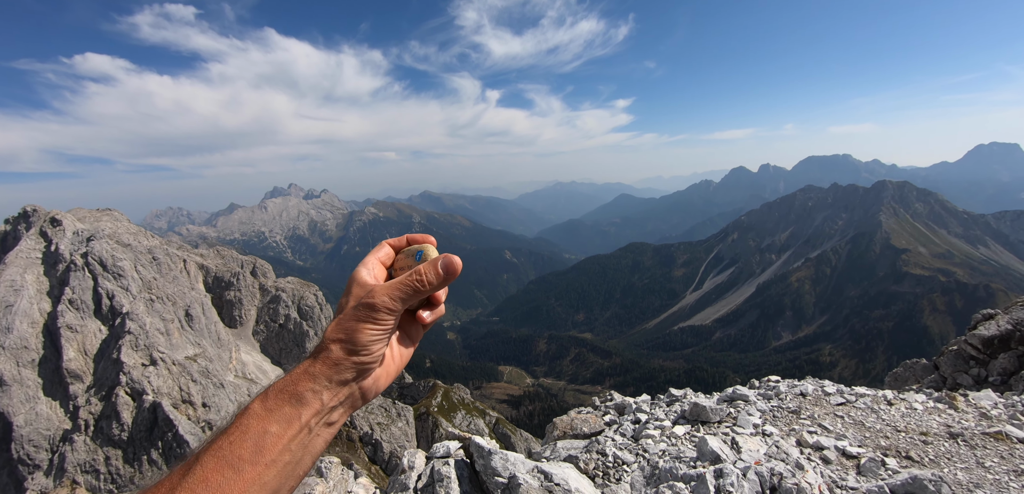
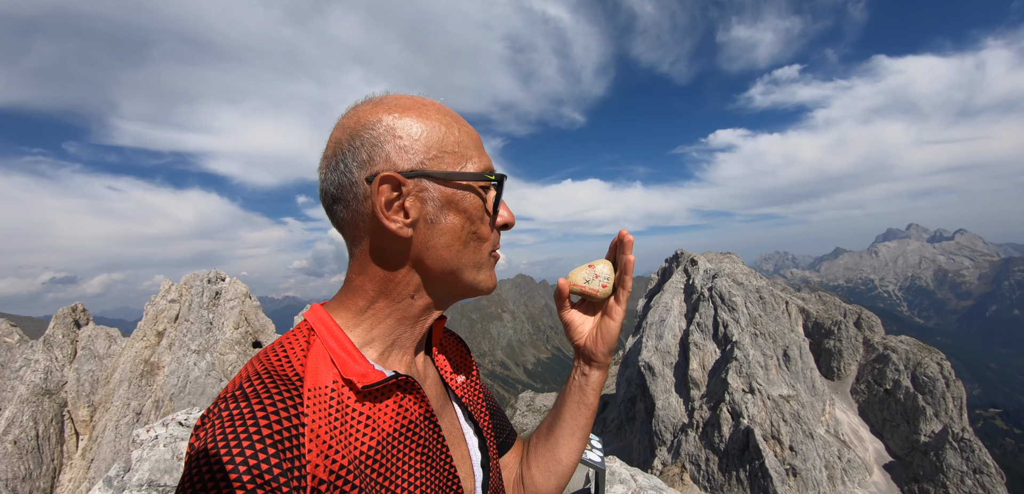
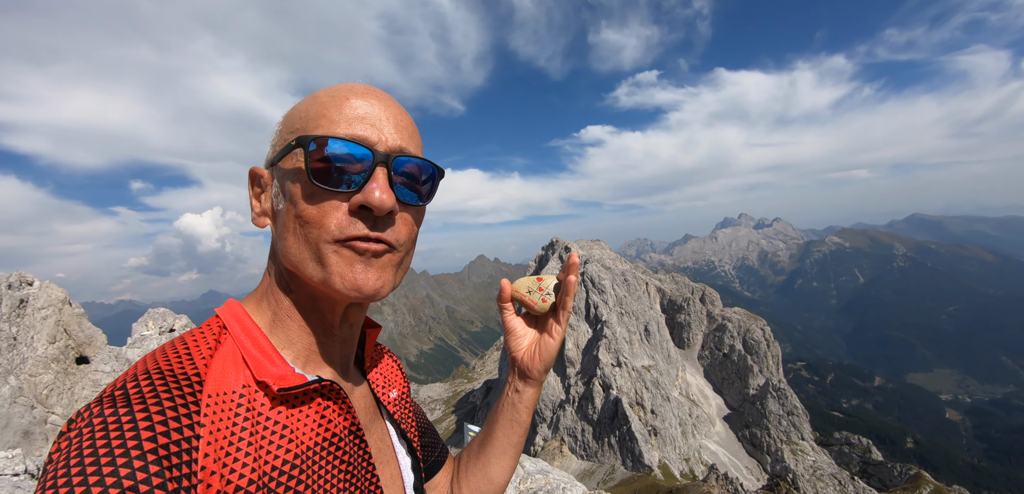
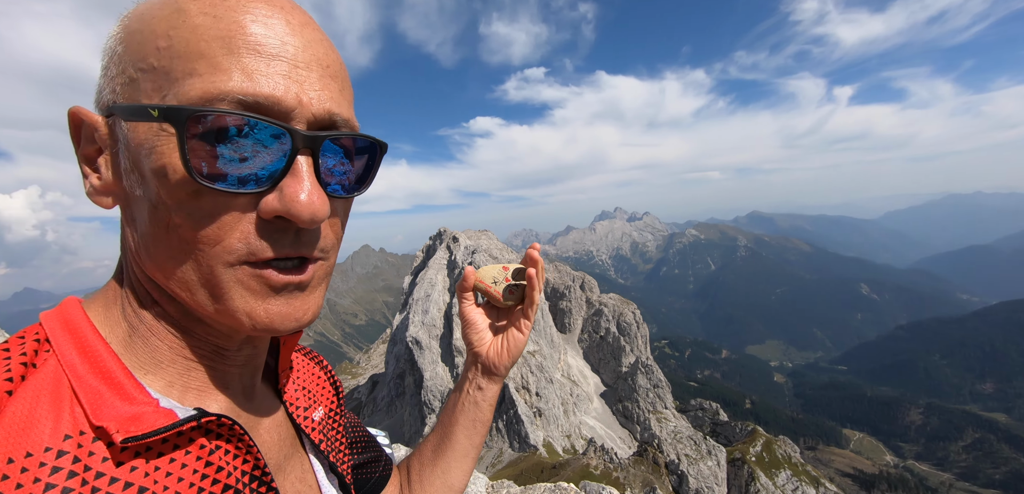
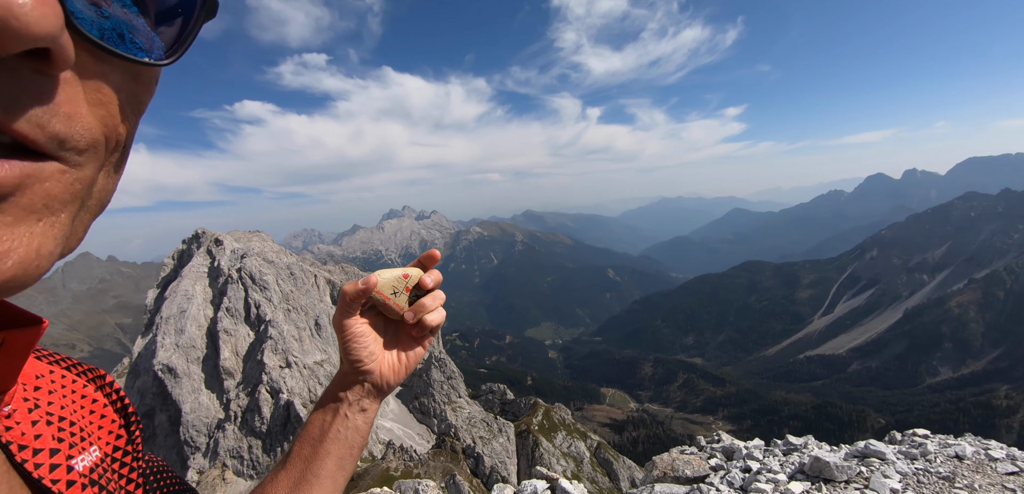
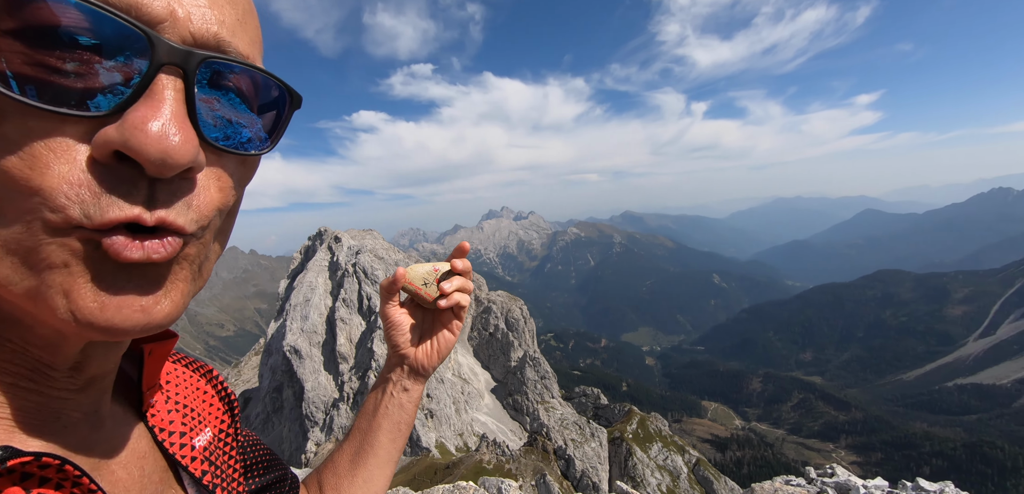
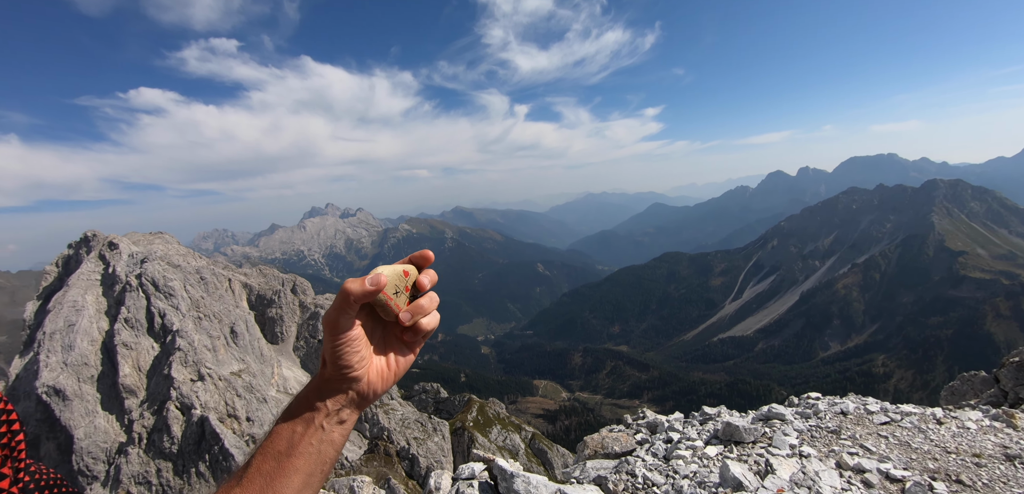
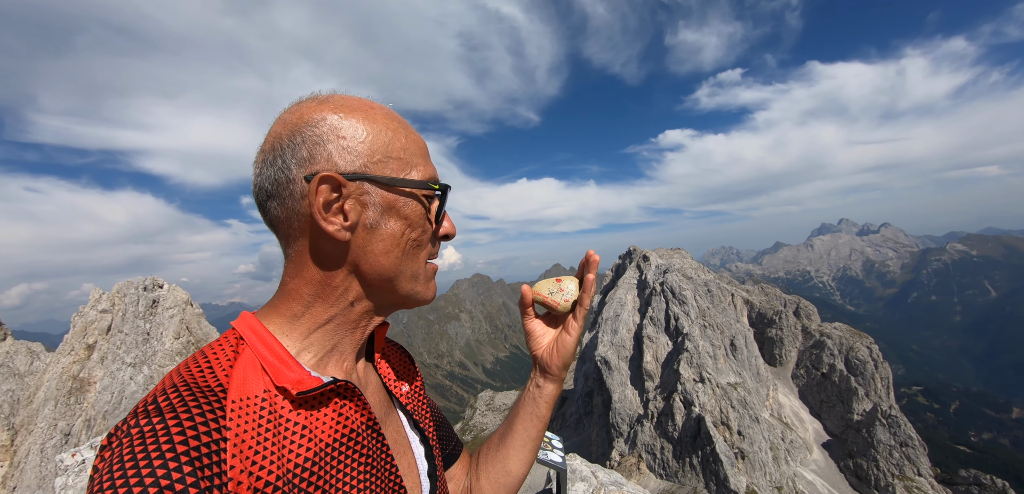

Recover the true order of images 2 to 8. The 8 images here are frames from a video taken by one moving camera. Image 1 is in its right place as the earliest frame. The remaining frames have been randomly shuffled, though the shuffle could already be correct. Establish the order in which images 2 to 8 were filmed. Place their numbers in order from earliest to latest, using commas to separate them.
7, 5, 6, 4, 3, 8, 2
